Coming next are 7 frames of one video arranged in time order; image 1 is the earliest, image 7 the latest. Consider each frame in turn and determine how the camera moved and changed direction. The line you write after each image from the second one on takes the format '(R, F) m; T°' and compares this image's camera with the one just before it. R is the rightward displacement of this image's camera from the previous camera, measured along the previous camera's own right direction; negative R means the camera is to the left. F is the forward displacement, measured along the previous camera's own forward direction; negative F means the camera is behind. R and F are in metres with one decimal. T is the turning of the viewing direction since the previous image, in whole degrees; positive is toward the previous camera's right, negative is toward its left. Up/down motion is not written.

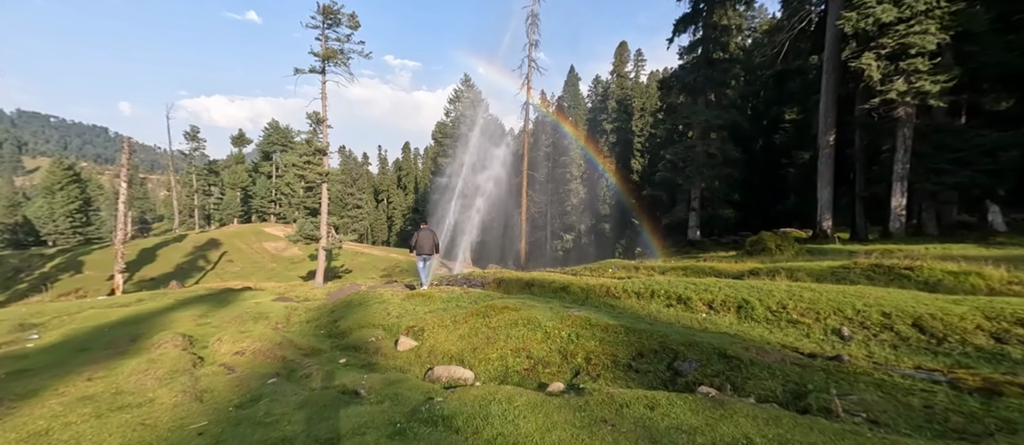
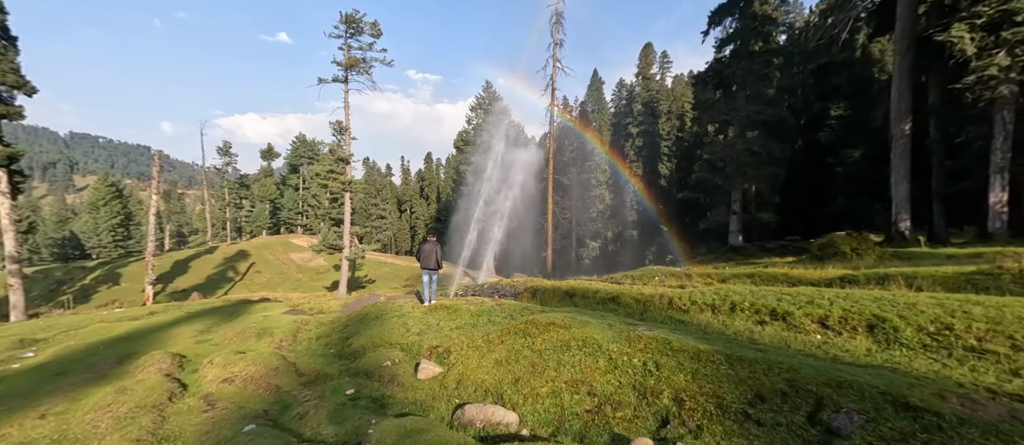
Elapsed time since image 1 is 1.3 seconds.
(-0.4, +1.5) m; -3°
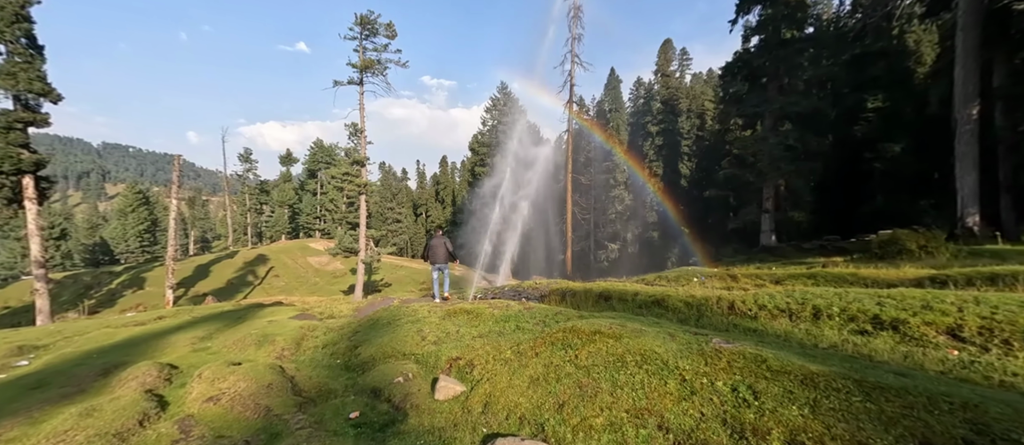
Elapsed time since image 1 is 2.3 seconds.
(-0.3, +1.1) m; -2°
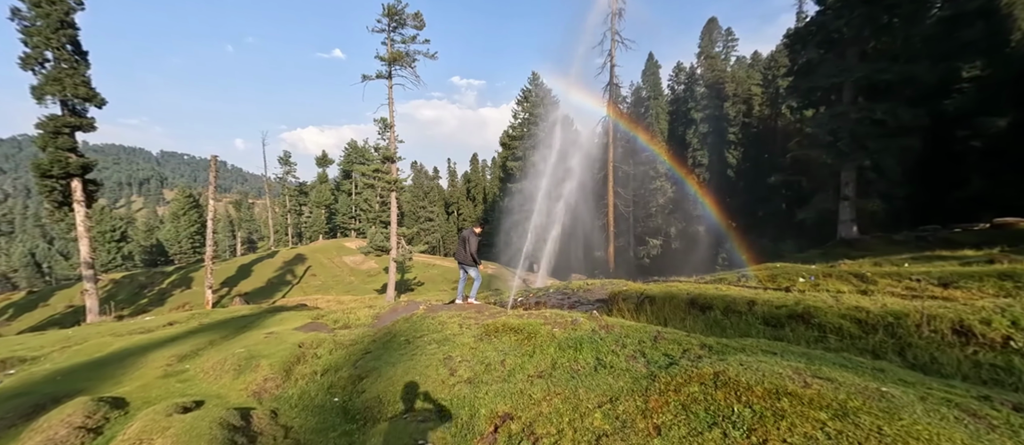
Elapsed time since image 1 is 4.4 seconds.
(-0.4, +2.3) m; -4°
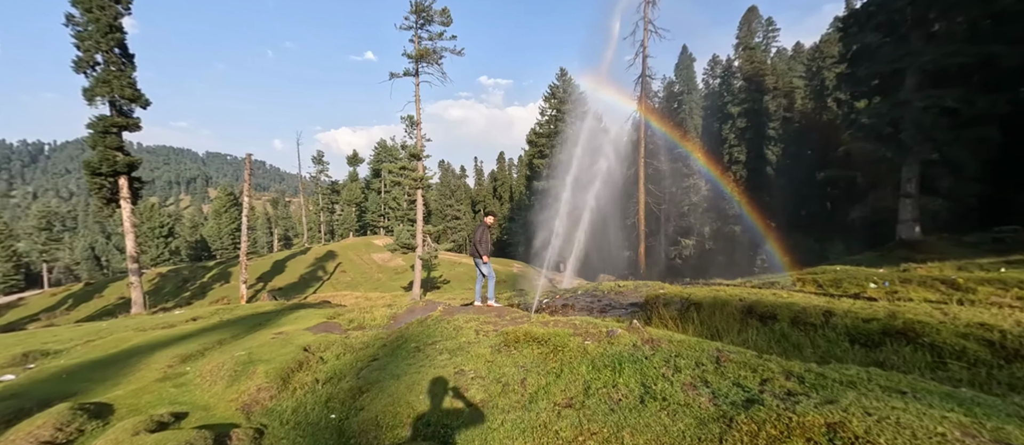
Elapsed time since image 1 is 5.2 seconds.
(0.0, +0.8) m; -4°
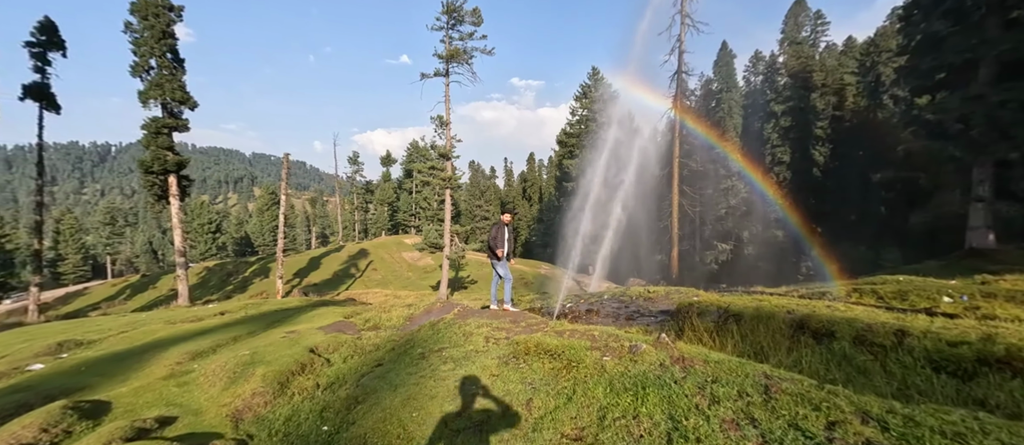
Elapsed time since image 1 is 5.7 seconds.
(+0.2, +0.5) m; -4°
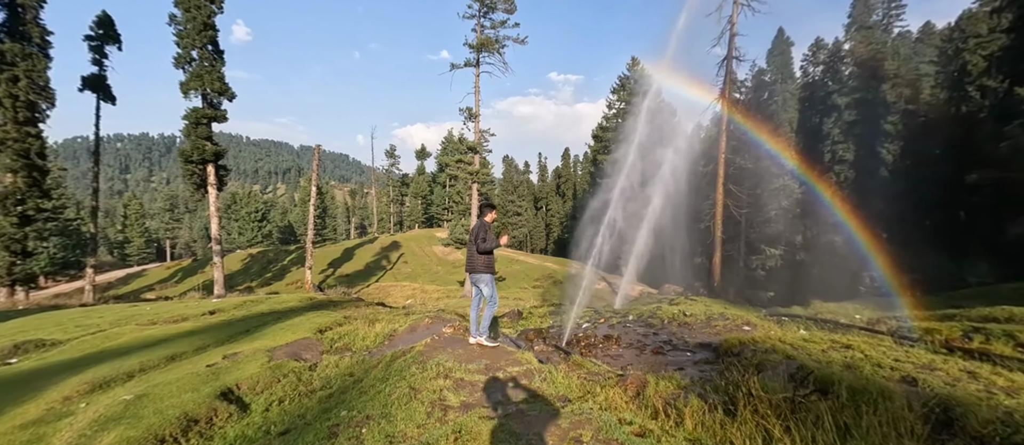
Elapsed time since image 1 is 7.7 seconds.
(+0.6, +1.9) m; -5°
